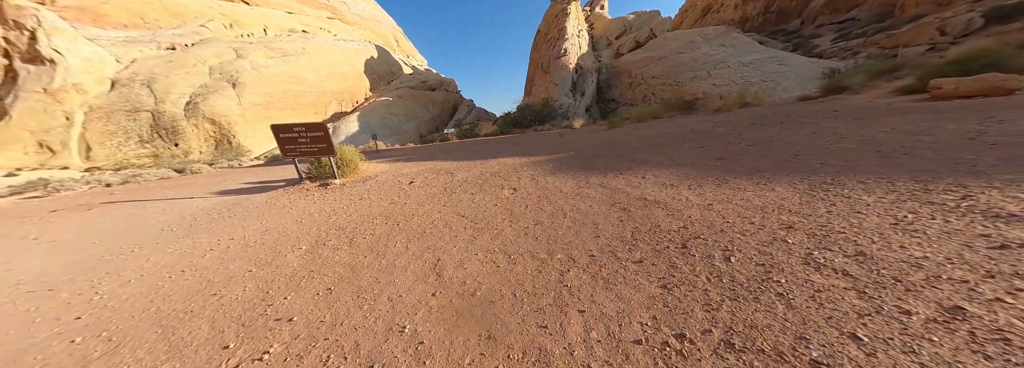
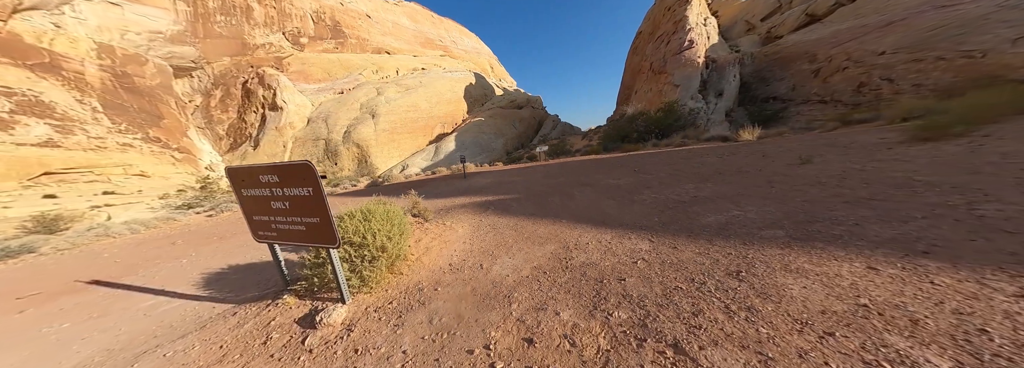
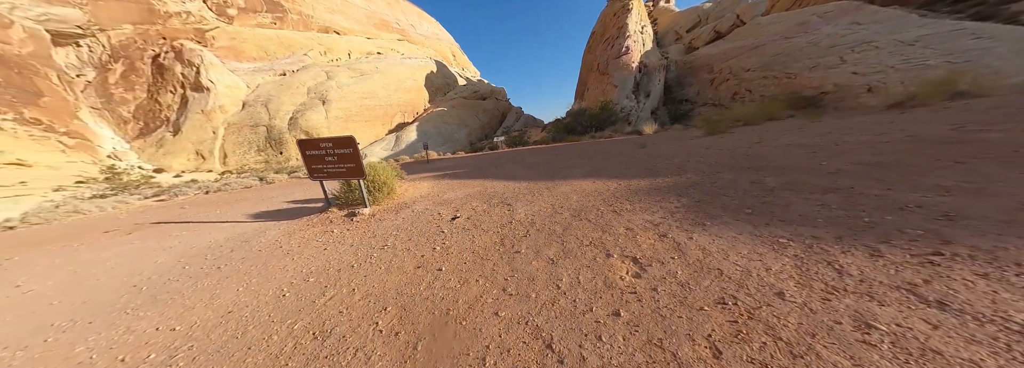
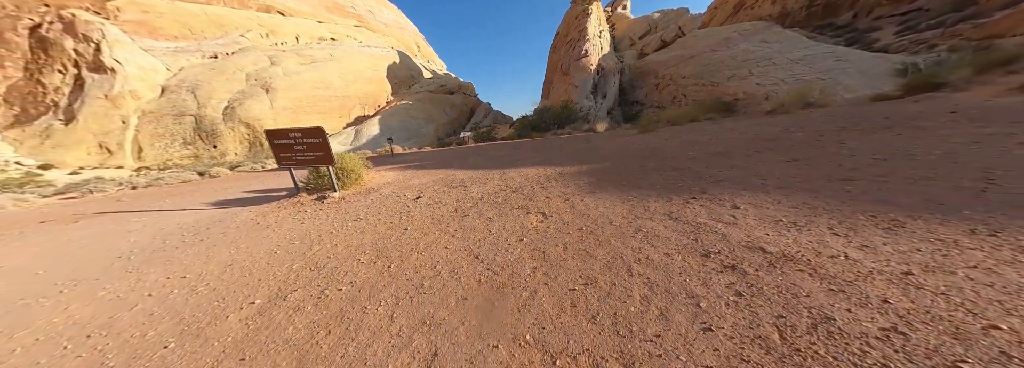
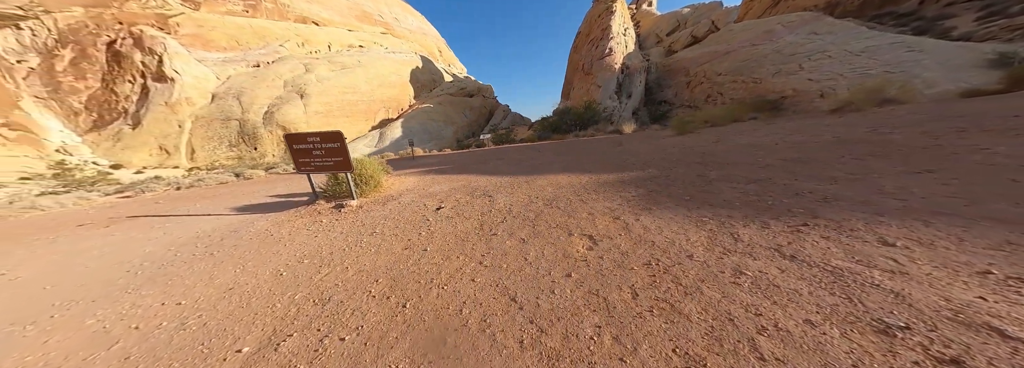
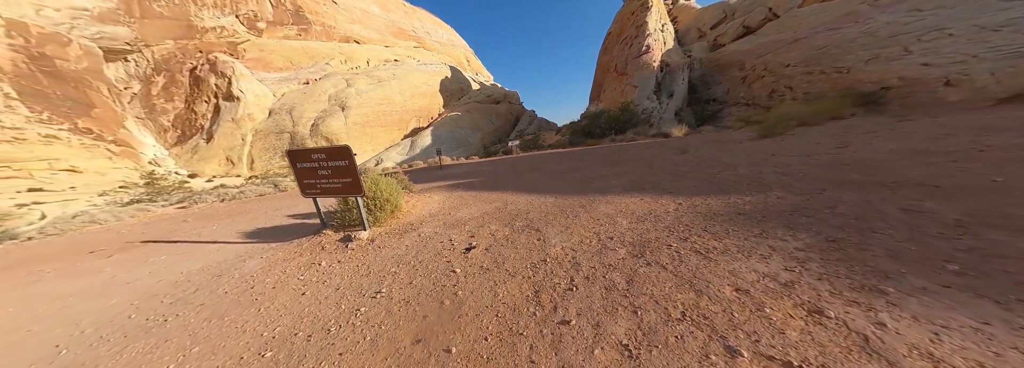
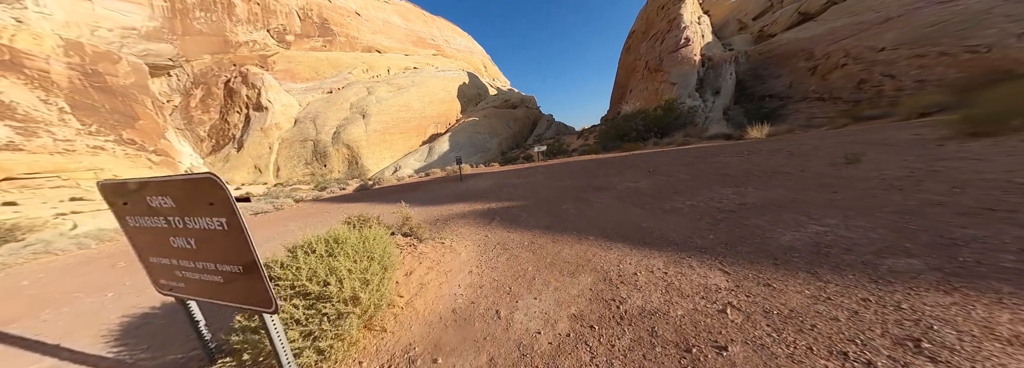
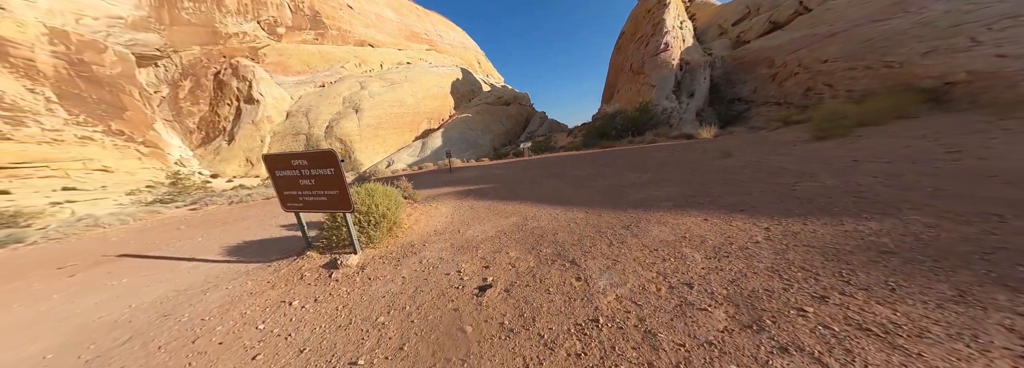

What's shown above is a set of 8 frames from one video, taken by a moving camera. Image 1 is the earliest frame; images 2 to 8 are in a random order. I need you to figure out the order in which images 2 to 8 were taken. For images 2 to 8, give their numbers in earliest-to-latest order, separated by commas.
4, 5, 3, 6, 8, 2, 7
